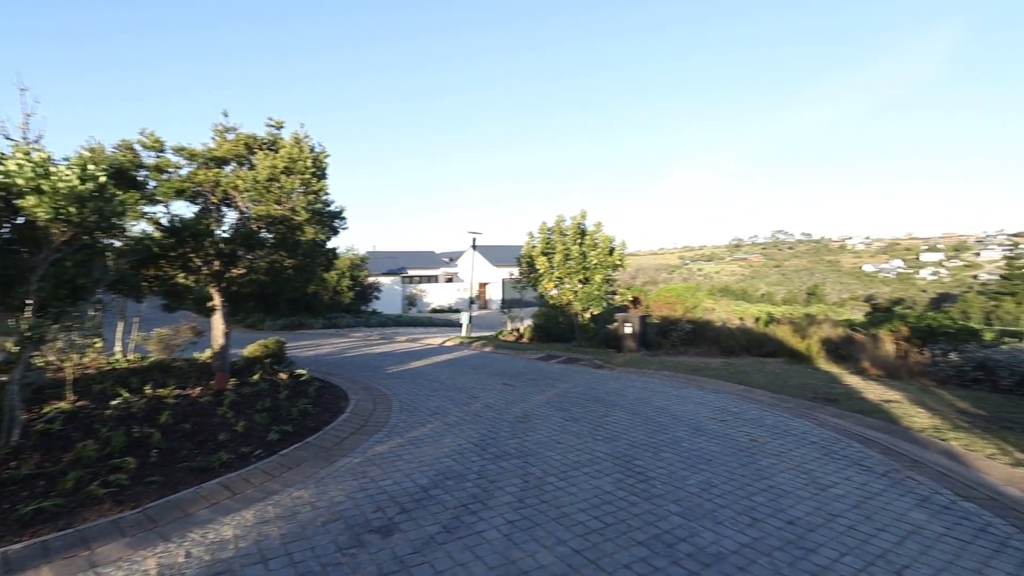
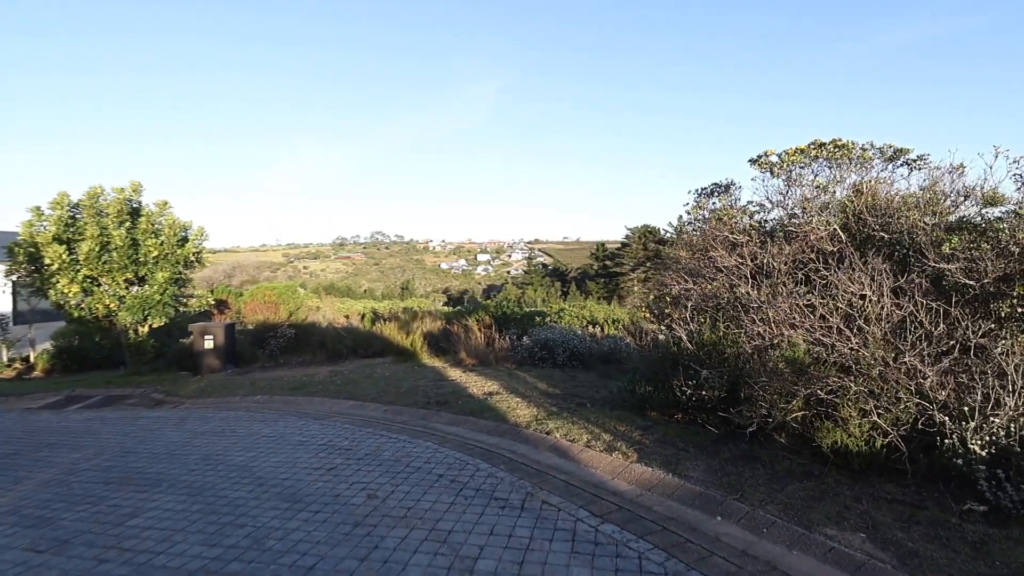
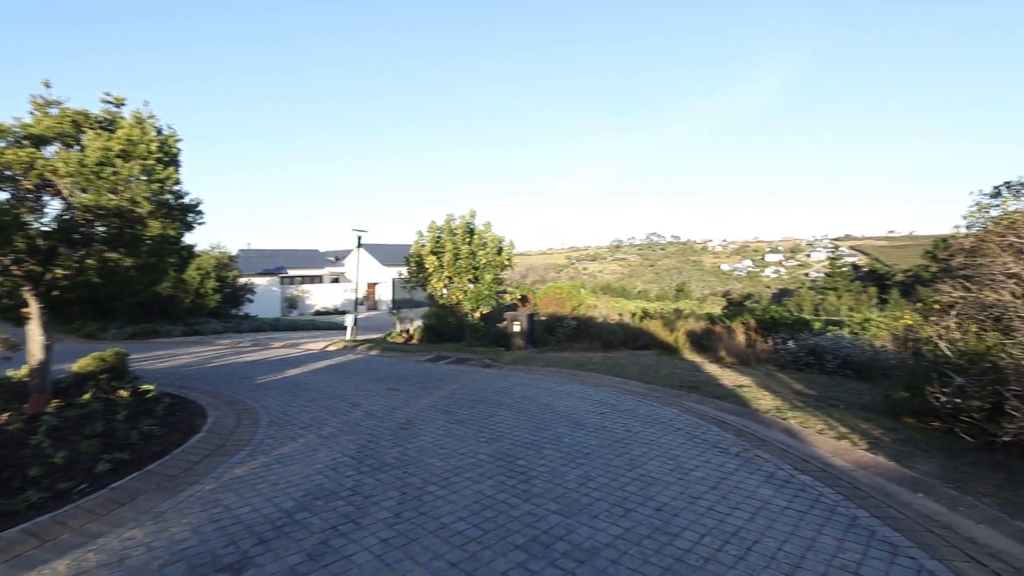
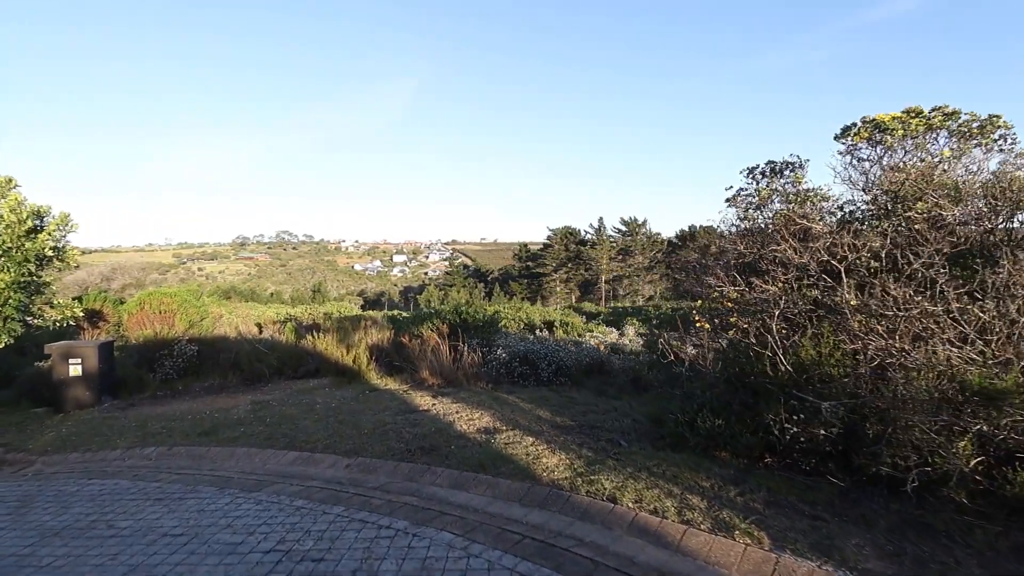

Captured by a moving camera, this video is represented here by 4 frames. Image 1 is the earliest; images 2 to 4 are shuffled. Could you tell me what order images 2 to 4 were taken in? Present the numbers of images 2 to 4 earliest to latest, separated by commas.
3, 2, 4
